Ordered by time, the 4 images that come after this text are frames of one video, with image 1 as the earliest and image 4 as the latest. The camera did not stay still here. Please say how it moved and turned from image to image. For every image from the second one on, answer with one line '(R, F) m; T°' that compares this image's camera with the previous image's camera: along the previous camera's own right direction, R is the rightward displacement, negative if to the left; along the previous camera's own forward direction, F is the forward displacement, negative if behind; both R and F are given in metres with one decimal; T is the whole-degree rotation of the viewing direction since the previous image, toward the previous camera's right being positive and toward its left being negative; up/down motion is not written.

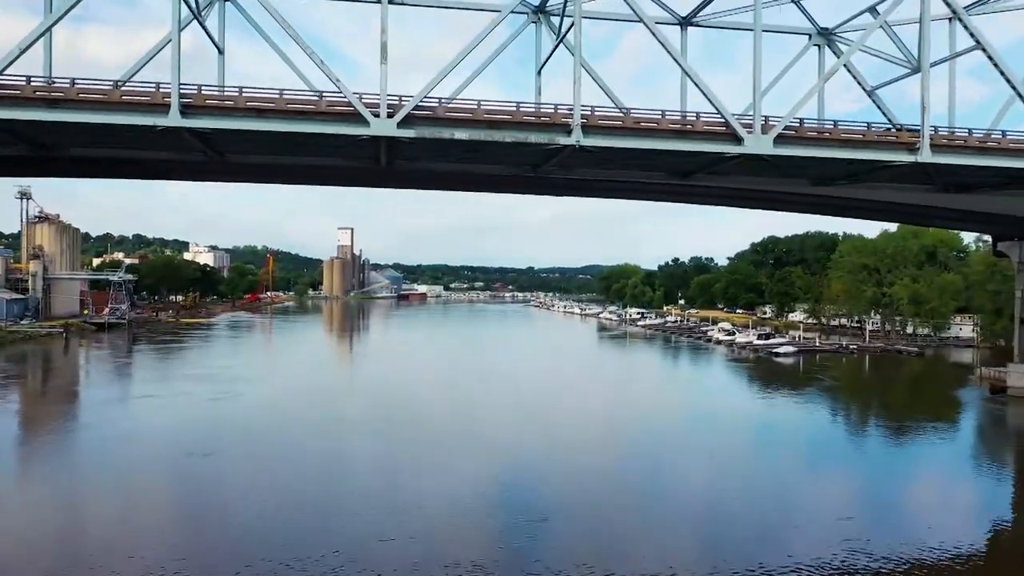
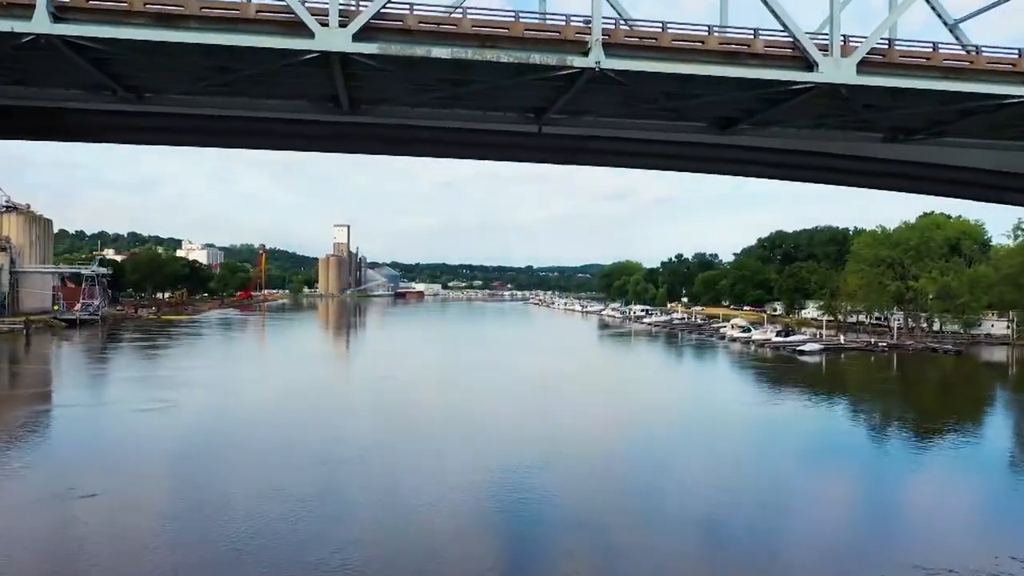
(0.0, +1.2) m; 0°
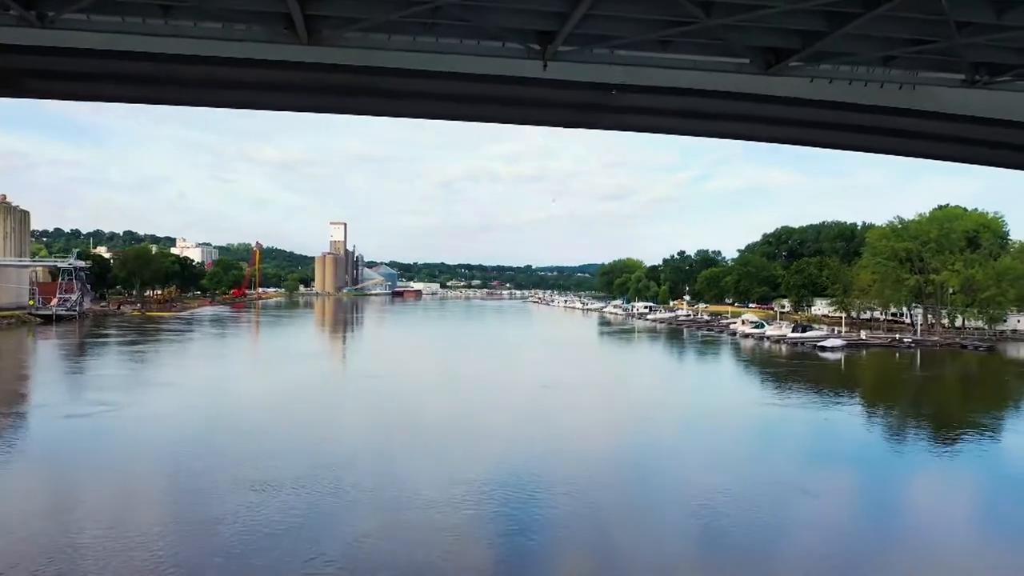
(0.0, +0.9) m; 0°
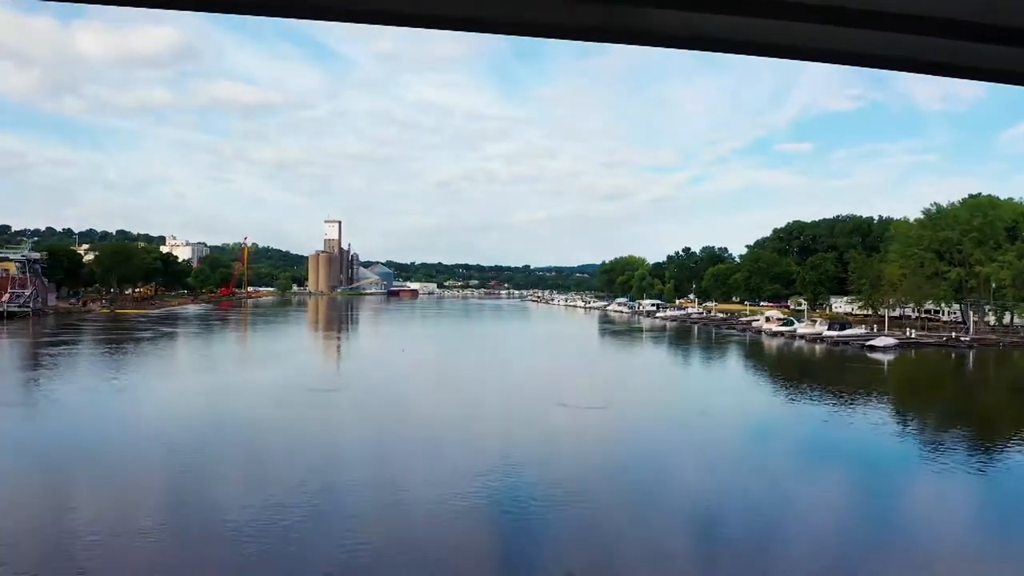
(0.0, +1.6) m; 0°
